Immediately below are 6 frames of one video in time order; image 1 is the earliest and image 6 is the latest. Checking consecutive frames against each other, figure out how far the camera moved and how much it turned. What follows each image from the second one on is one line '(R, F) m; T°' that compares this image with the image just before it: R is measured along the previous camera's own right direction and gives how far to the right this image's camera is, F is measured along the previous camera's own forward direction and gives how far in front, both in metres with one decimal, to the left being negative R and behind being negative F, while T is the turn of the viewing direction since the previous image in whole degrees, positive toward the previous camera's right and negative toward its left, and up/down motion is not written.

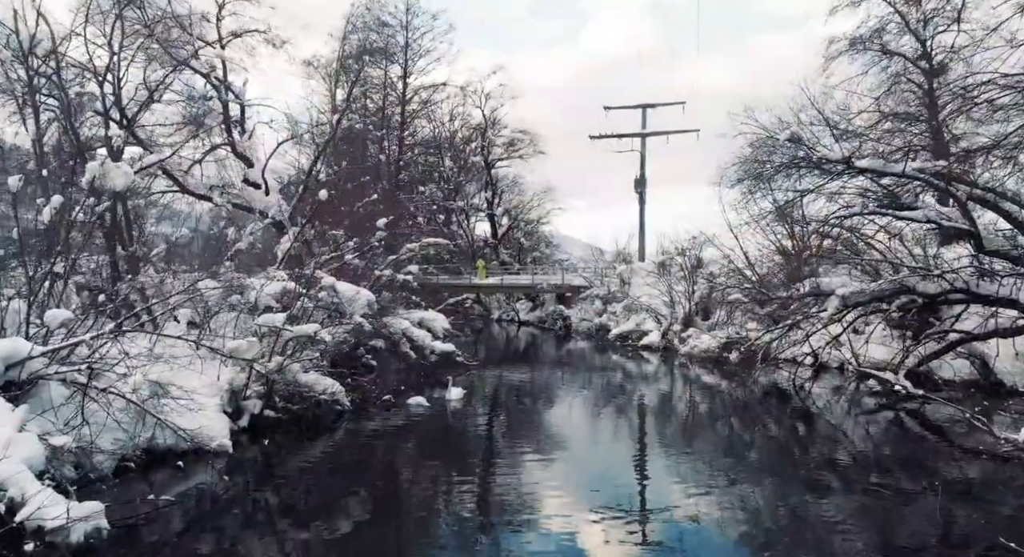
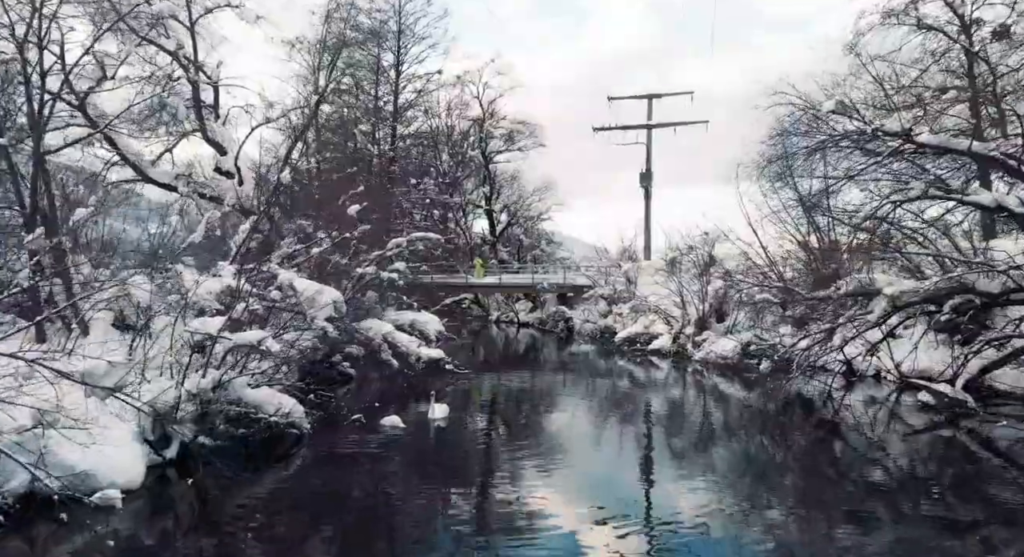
(+0.1, +2.0) m; 0°
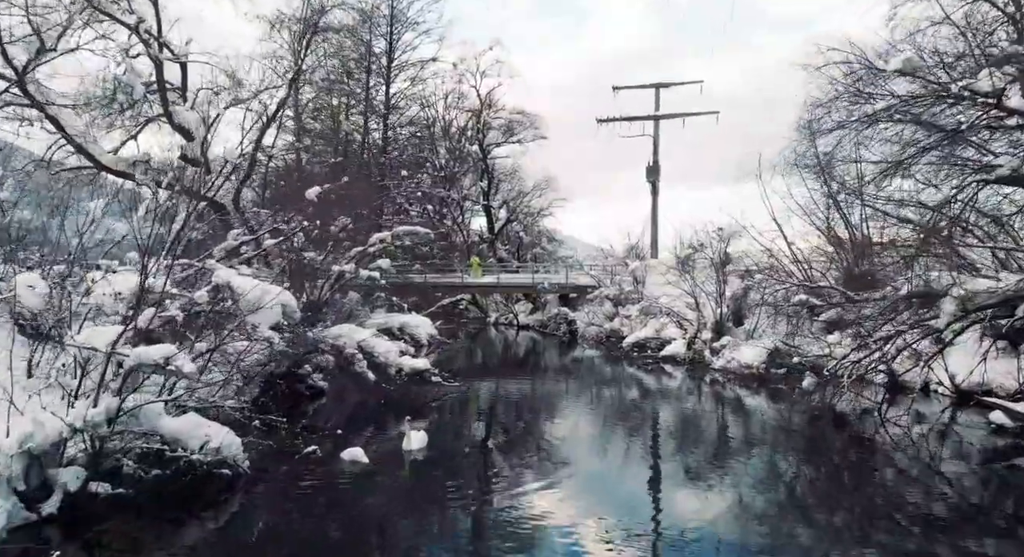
(+0.1, +2.0) m; 0°
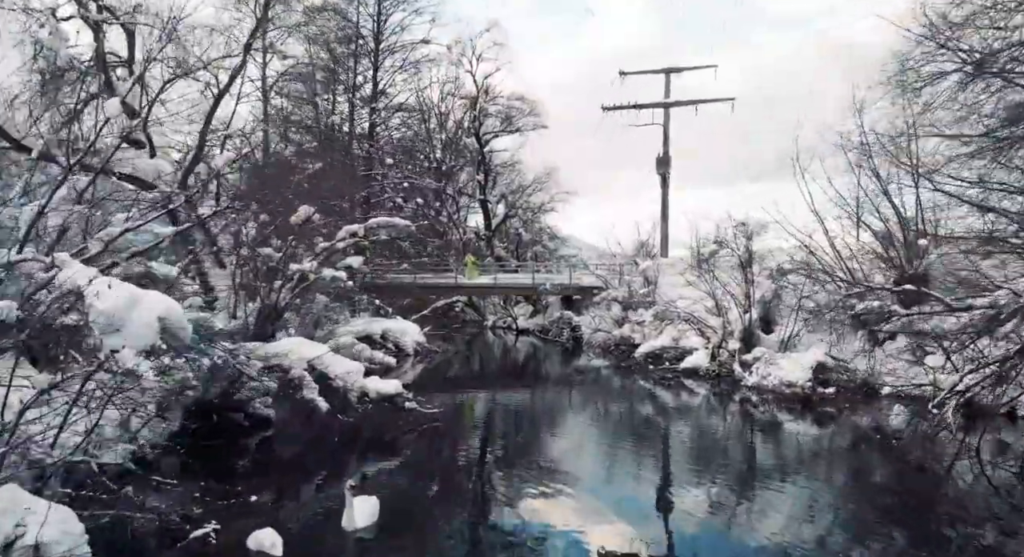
(+0.1, +2.6) m; 0°
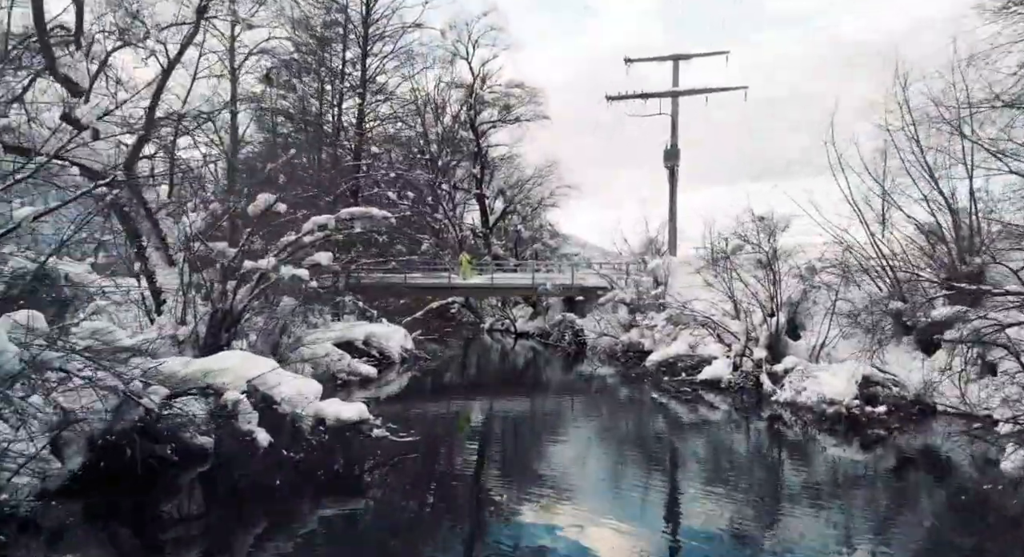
(+0.1, +1.9) m; 0°
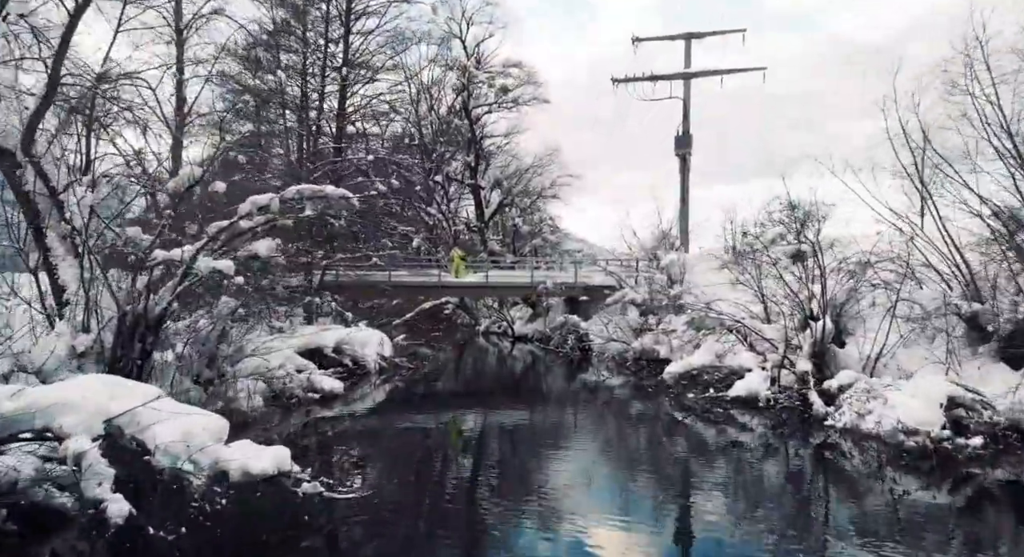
(+0.1, +2.5) m; 0°
